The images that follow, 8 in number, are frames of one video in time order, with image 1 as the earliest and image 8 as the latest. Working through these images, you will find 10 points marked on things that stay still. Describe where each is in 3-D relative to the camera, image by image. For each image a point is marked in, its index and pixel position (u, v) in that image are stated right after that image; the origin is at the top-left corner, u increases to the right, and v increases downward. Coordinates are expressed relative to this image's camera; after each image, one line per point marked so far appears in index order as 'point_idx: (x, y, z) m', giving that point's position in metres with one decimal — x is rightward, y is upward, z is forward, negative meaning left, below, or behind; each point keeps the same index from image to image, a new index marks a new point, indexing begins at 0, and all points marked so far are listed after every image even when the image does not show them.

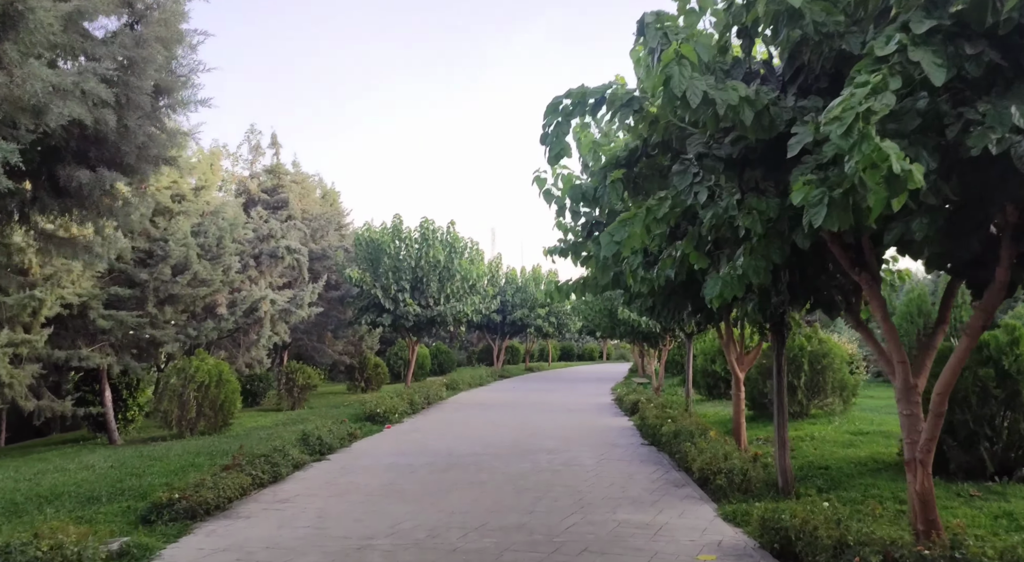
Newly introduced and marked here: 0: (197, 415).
0: (-4.9, -2.1, +11.7) m
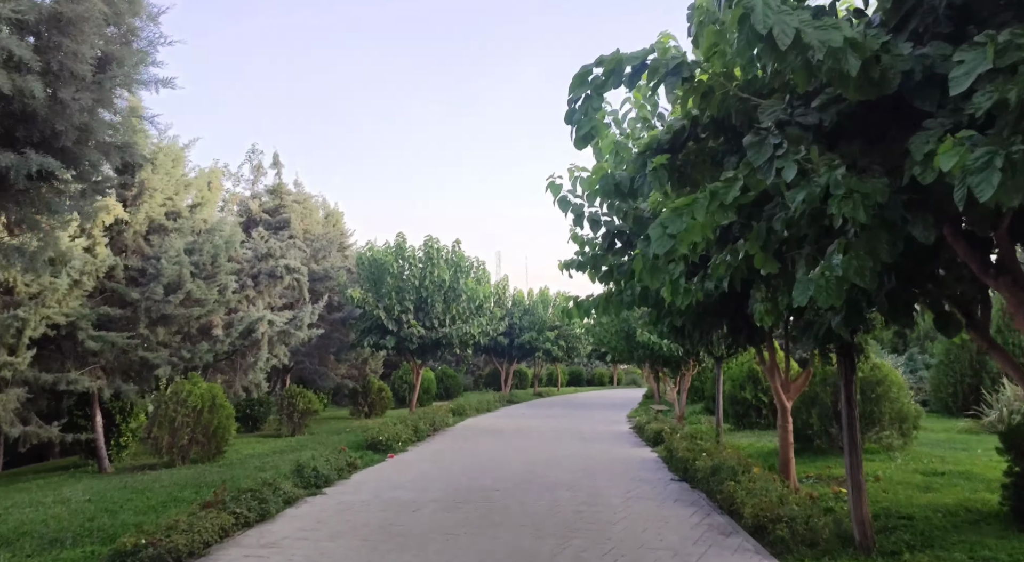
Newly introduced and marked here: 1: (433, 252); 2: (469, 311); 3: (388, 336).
0: (-4.8, -2.4, +10.8) m
1: (-1.8, +0.7, +16.9) m
2: (-1.0, -0.7, +17.5) m
3: (-2.7, -1.2, +16.4) m
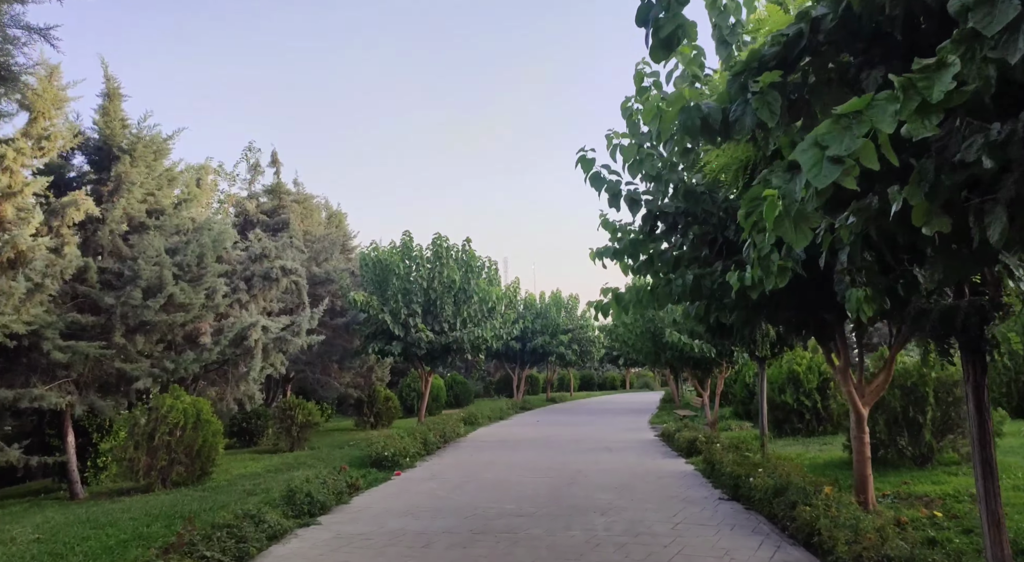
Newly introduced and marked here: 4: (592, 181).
0: (-4.5, -2.4, +9.7) m
1: (-1.5, +0.7, +15.8) m
2: (-0.7, -0.7, +16.4) m
3: (-2.4, -1.2, +15.3) m
4: (+0.7, +0.9, +6.8) m
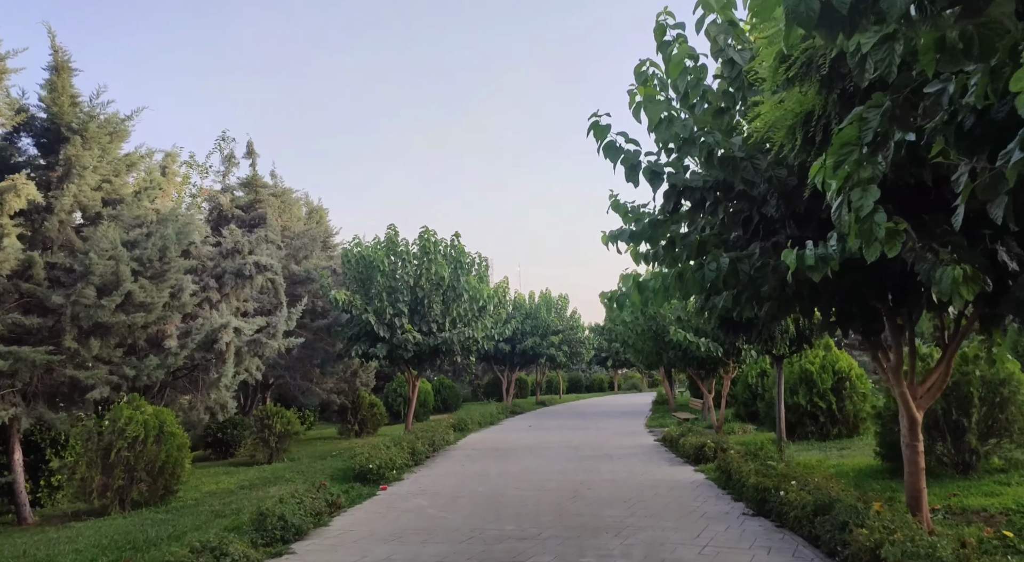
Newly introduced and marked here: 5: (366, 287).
0: (-4.5, -2.3, +8.7) m
1: (-1.7, +0.7, +14.9) m
2: (-0.8, -0.7, +15.5) m
3: (-2.6, -1.2, +14.3) m
4: (+0.7, +1.0, +5.9) m
5: (-2.9, -0.1, +14.7) m
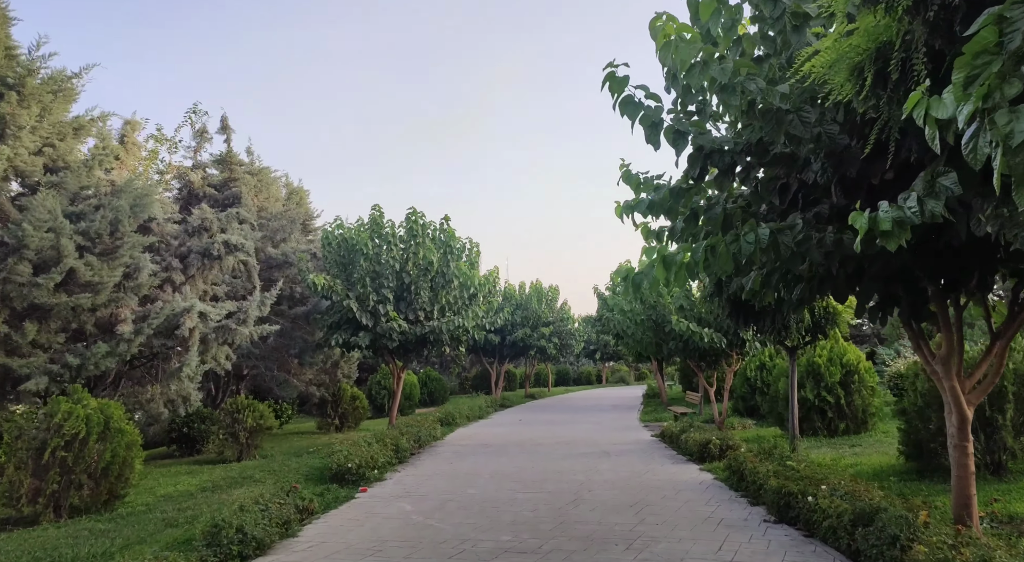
0: (-4.6, -2.1, +7.8) m
1: (-1.8, +1.0, +14.0) m
2: (-1.0, -0.4, +14.7) m
3: (-2.7, -0.9, +13.5) m
4: (+0.7, +1.2, +5.1) m
5: (-3.1, +0.2, +13.9) m
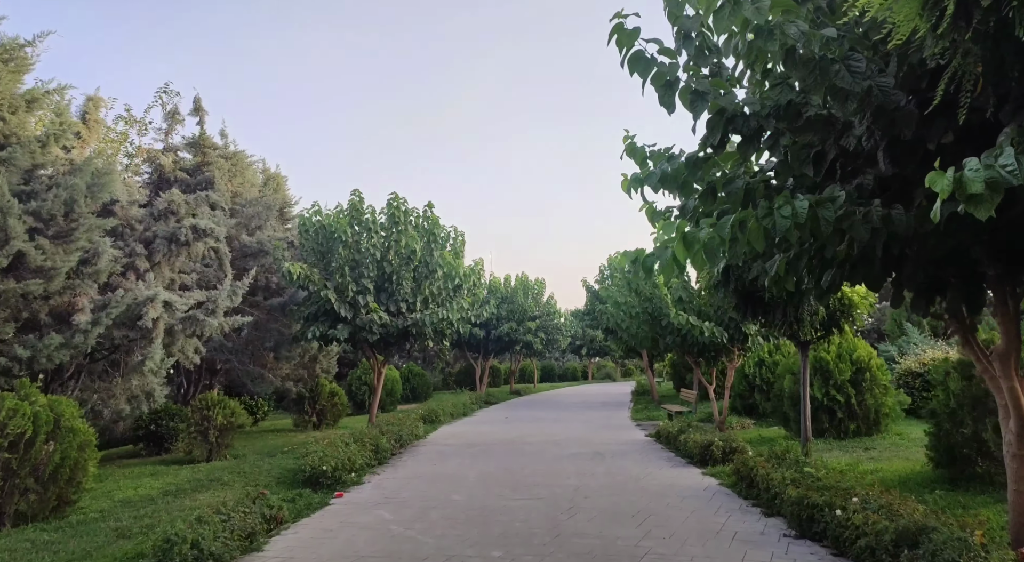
0: (-4.7, -2.0, +7.0) m
1: (-2.0, +1.2, +13.2) m
2: (-1.3, -0.2, +13.9) m
3: (-2.9, -0.8, +12.7) m
4: (+0.7, +1.3, +4.3) m
5: (-3.3, +0.4, +13.1) m
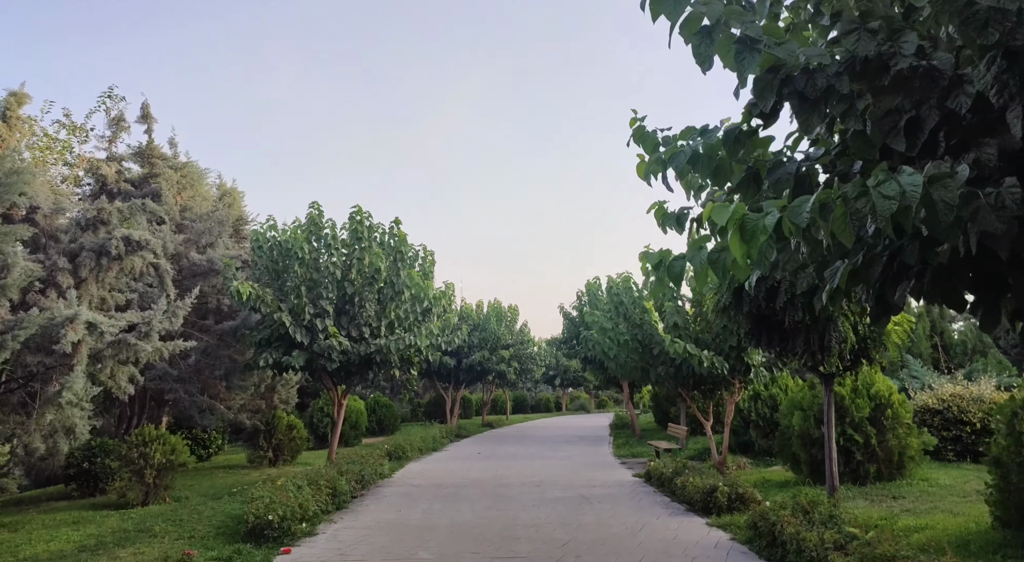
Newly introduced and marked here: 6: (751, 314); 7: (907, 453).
0: (-4.8, -2.0, +5.6) m
1: (-2.4, +0.8, +12.1) m
2: (-1.7, -0.6, +12.7) m
3: (-3.3, -1.1, +11.4) m
4: (+0.7, +1.2, +3.3) m
5: (-3.7, 0.0, +11.8) m
6: (+2.1, -0.3, +6.4) m
7: (+4.5, -2.0, +8.5) m
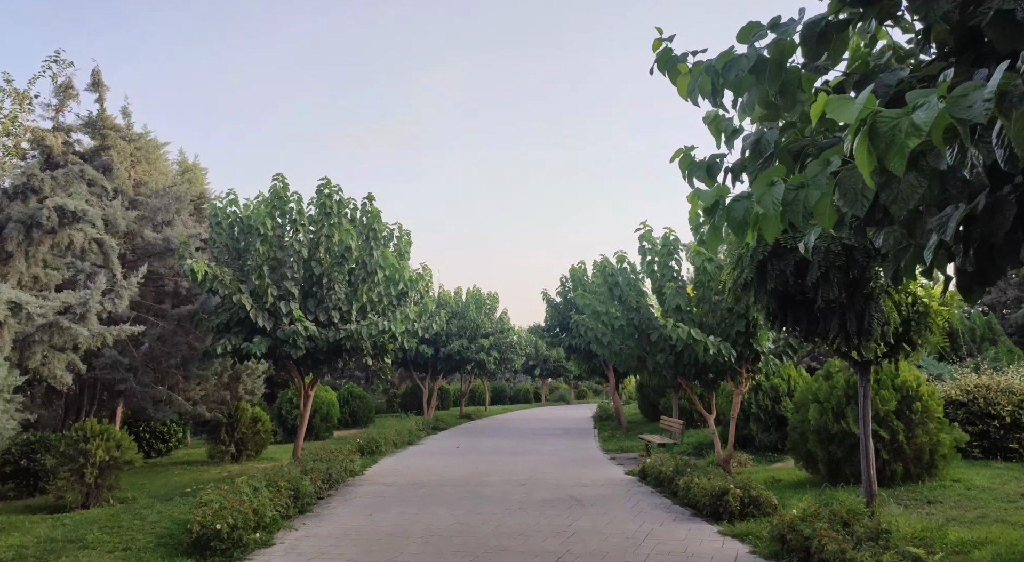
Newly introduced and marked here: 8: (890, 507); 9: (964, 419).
0: (-4.9, -1.8, +4.5) m
1: (-2.6, +1.1, +11.0) m
2: (-1.9, -0.3, +11.7) m
3: (-3.5, -0.8, +10.3) m
4: (+0.7, +1.4, +2.3) m
5: (-3.9, +0.3, +10.7) m
6: (+2.0, -0.1, +5.5) m
7: (+4.4, -1.8, +7.7) m
8: (+3.3, -2.0, +6.5) m
9: (+6.5, -2.0, +10.7) m
